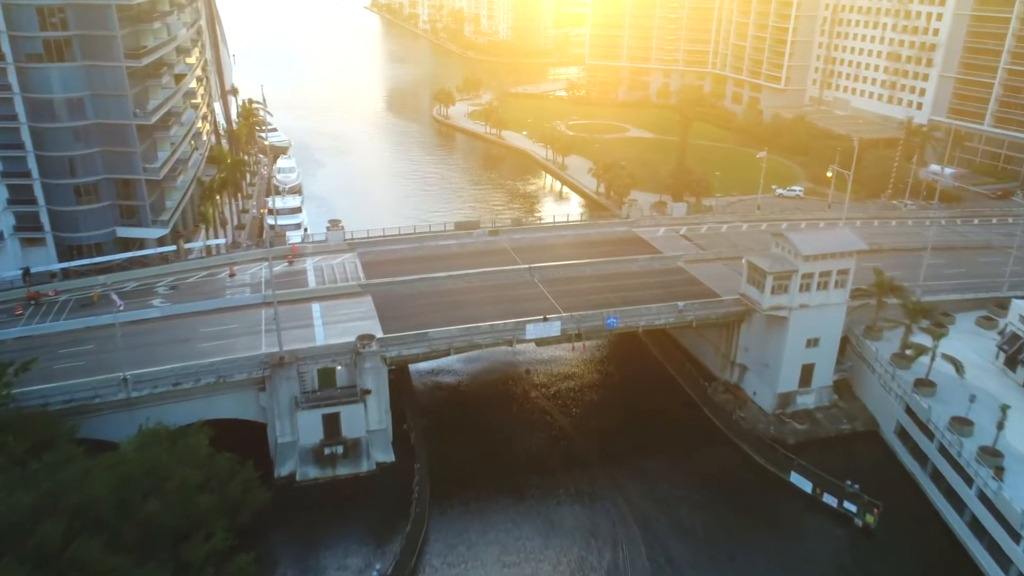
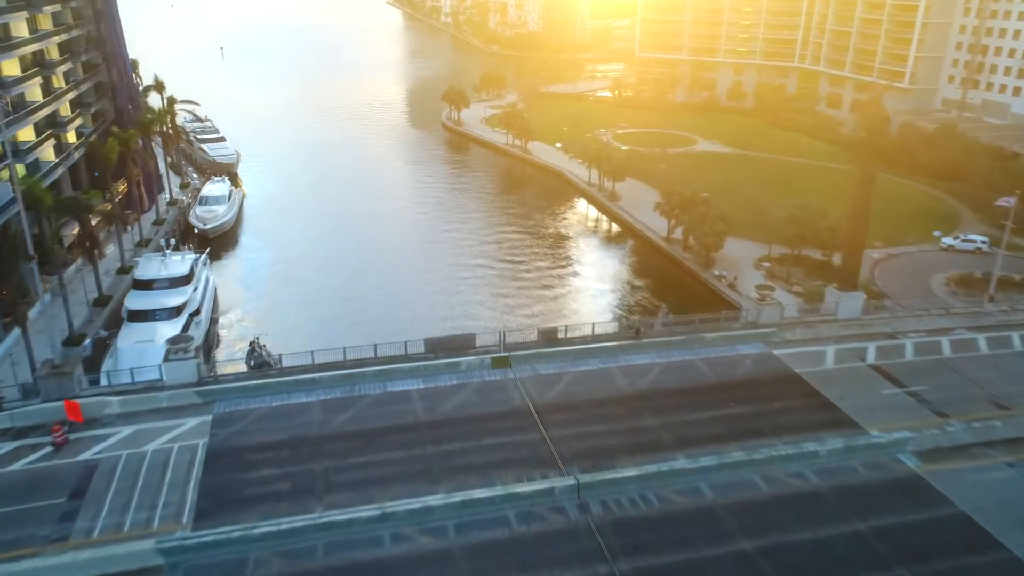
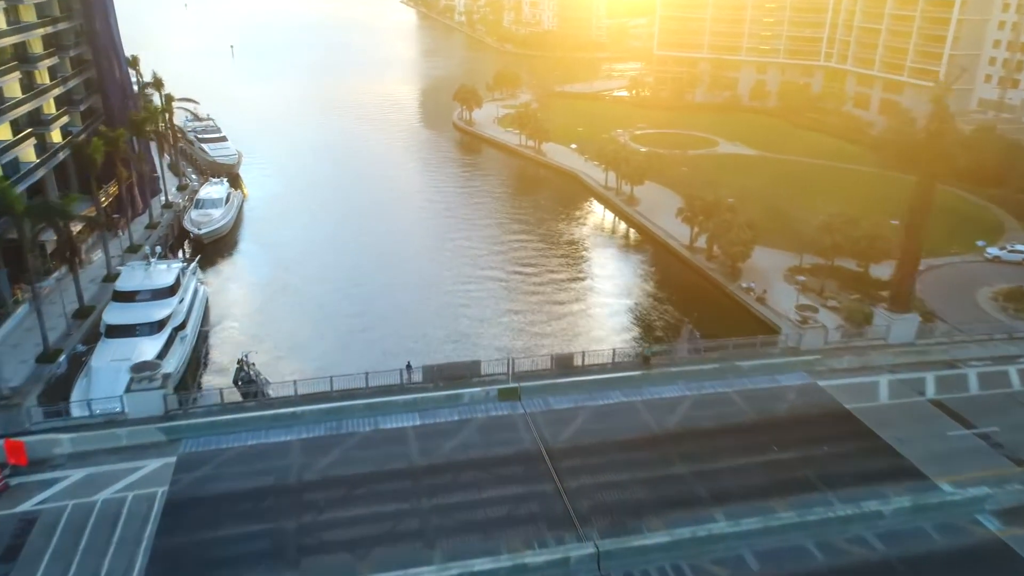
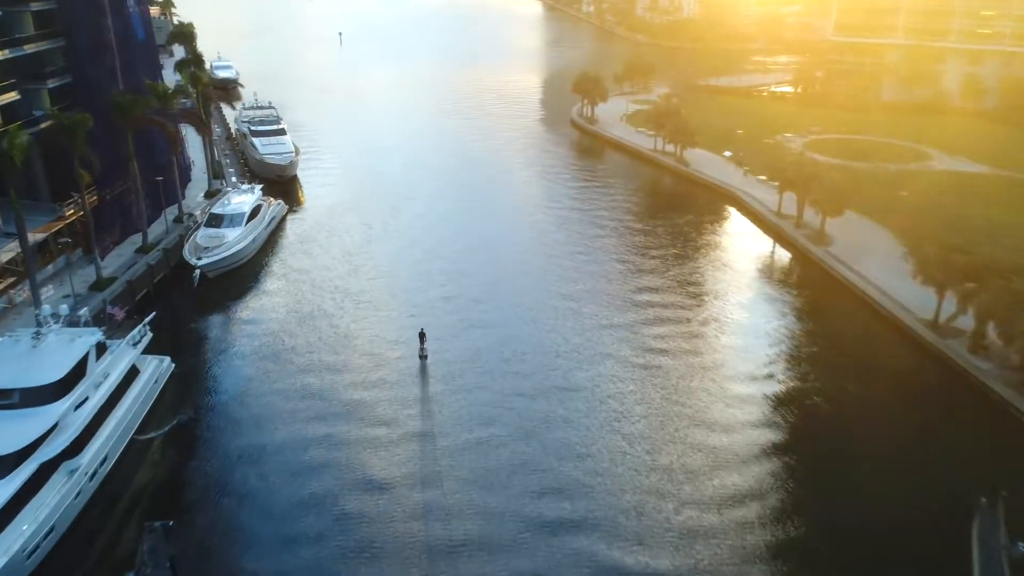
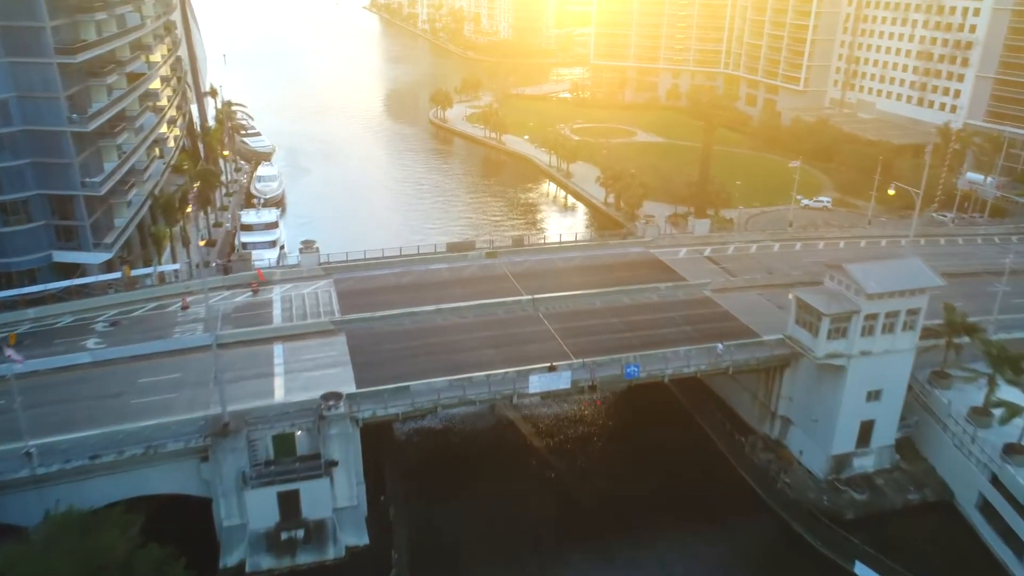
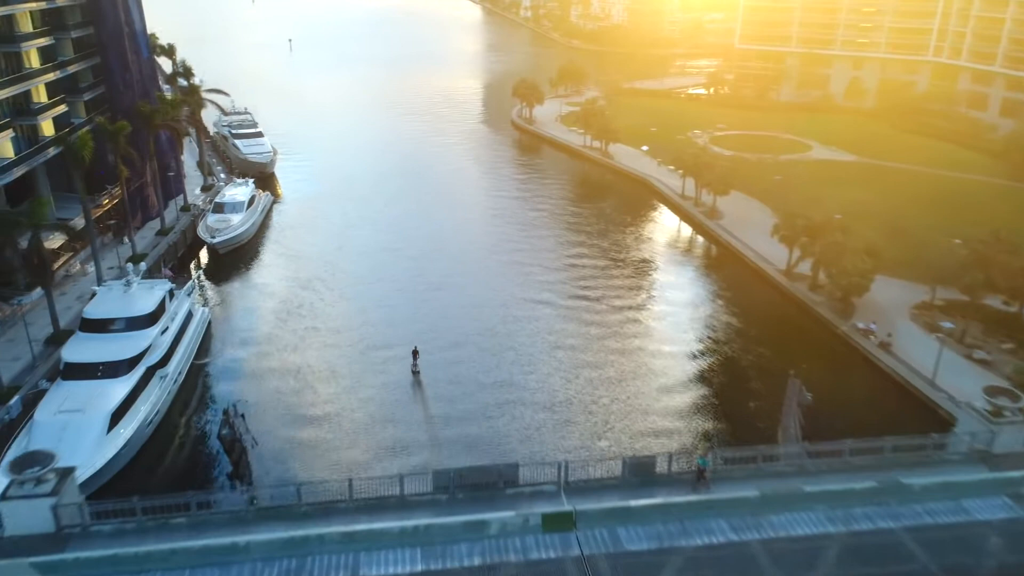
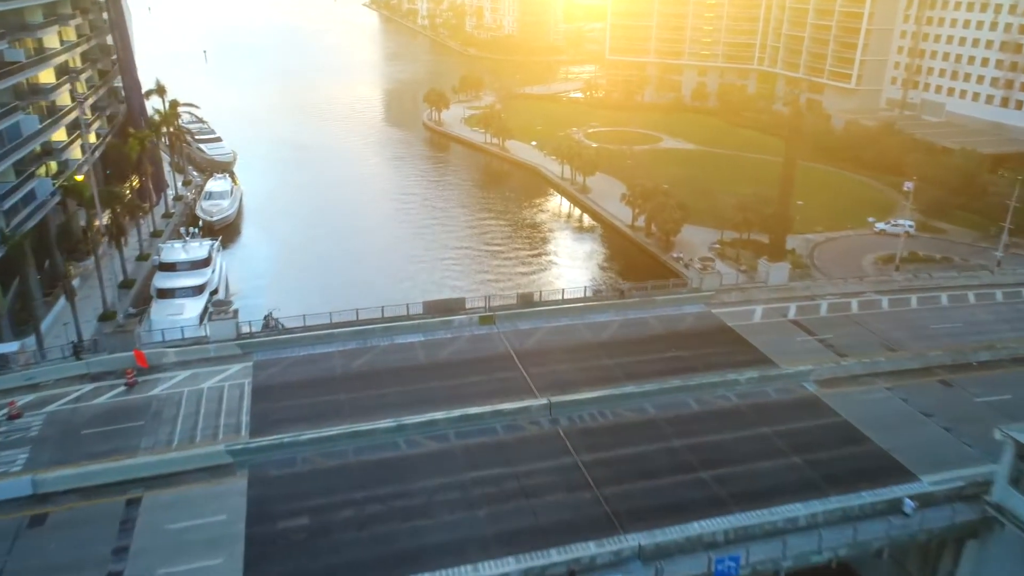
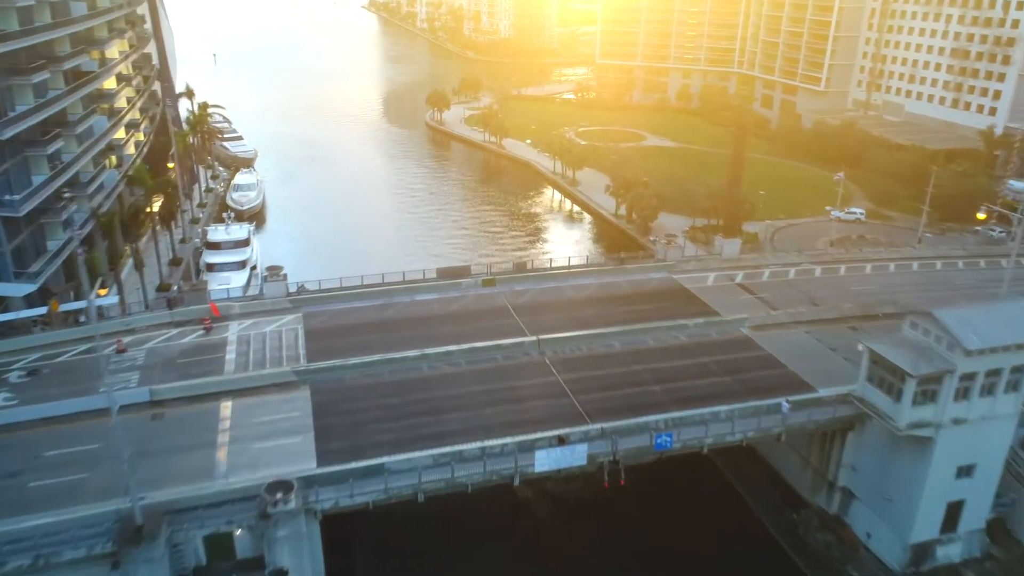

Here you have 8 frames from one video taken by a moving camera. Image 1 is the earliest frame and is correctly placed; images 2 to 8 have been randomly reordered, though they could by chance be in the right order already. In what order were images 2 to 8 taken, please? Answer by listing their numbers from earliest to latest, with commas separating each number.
5, 8, 7, 2, 3, 6, 4
